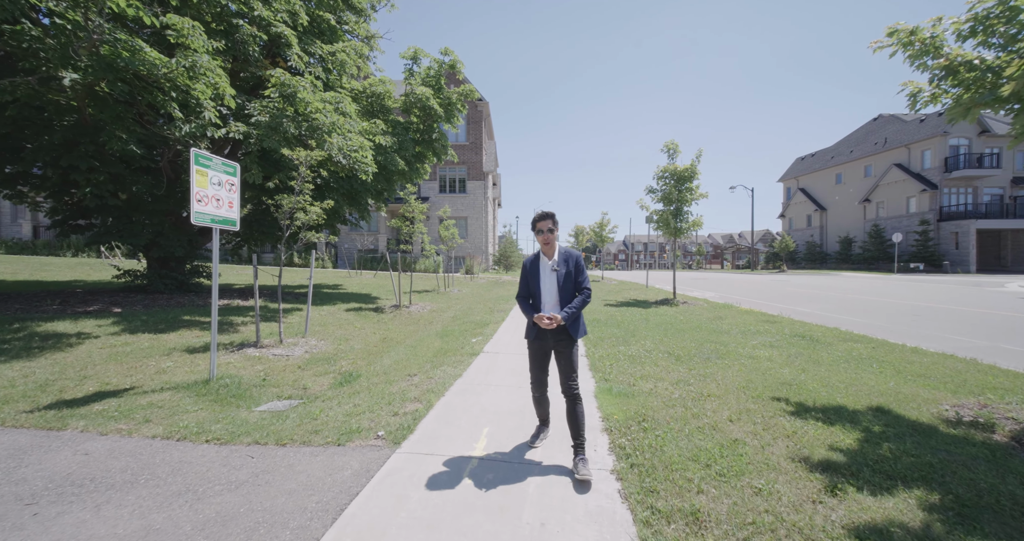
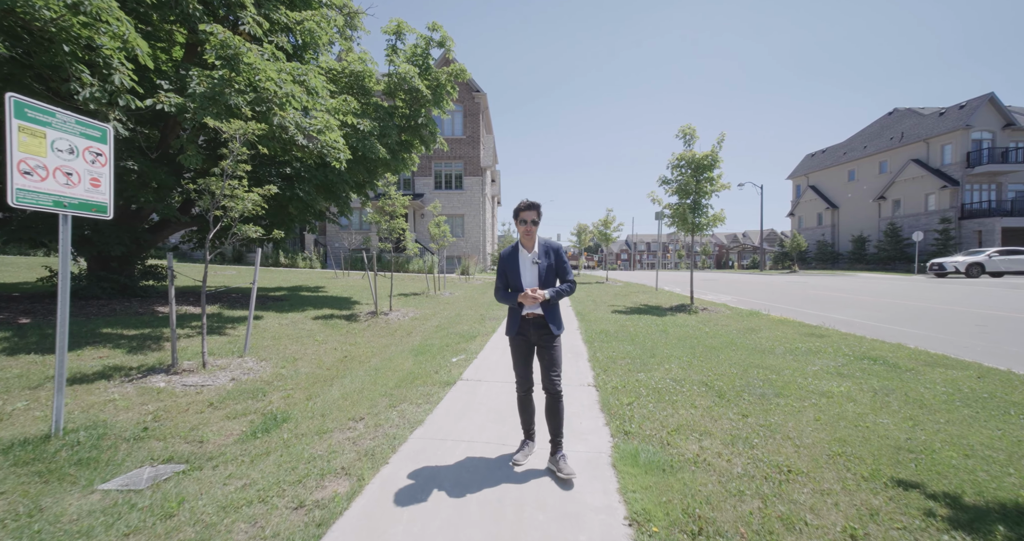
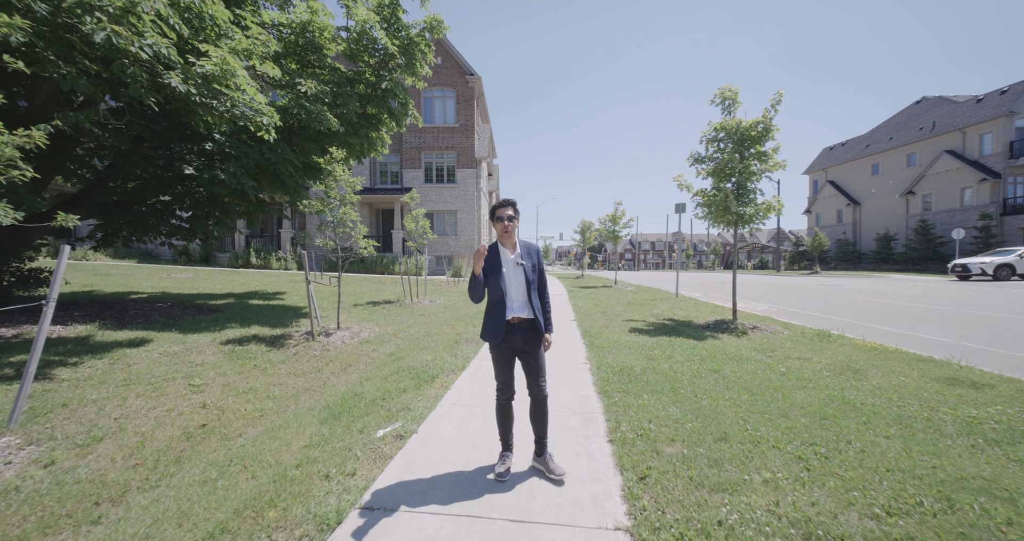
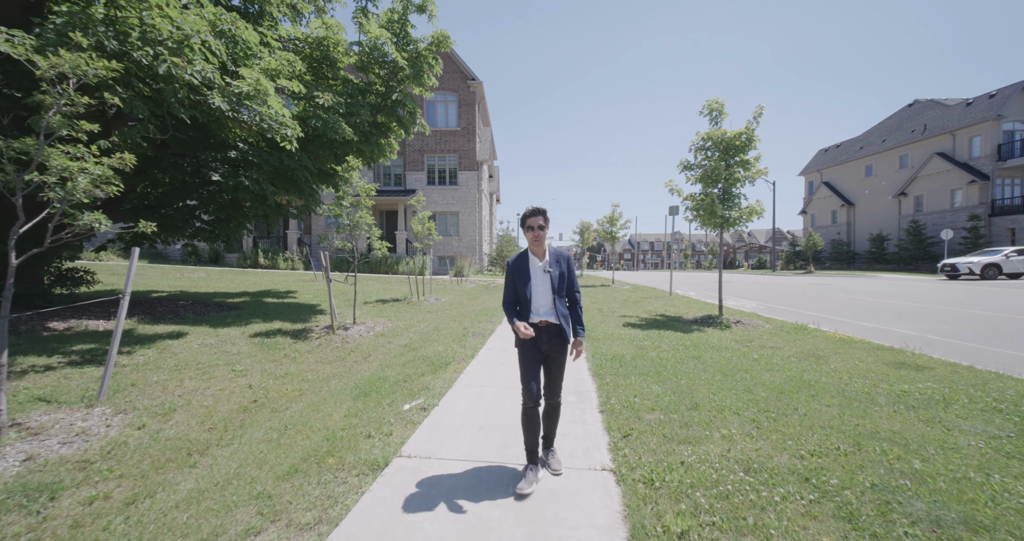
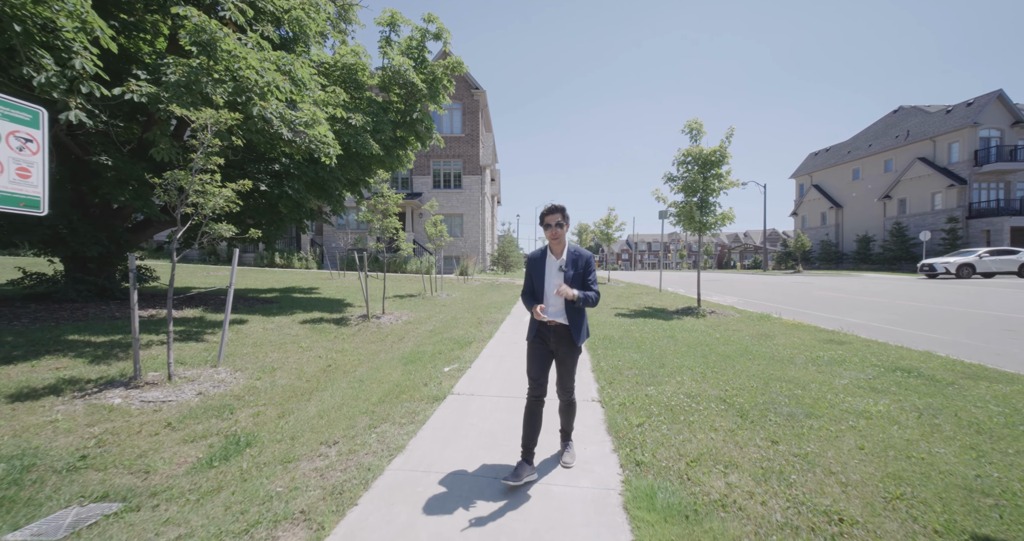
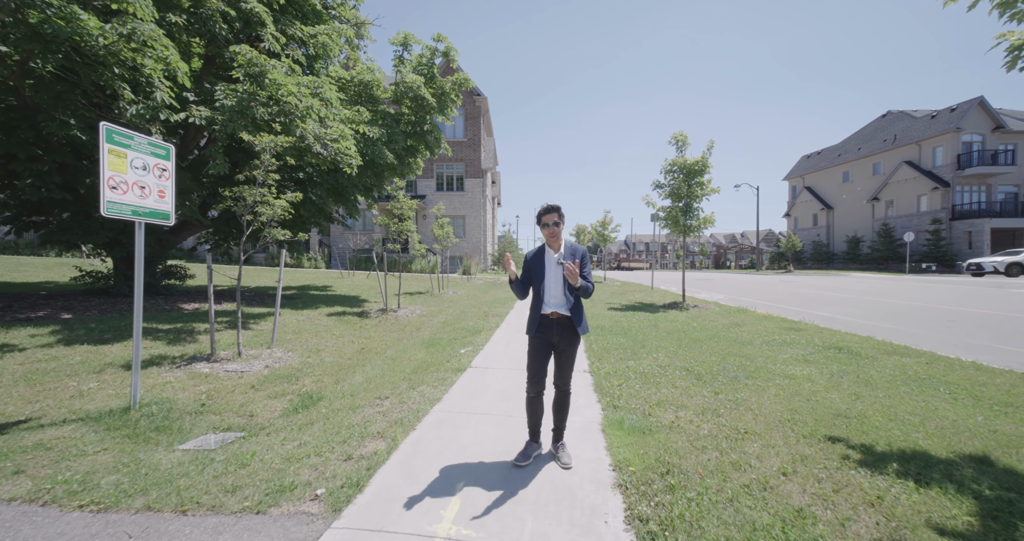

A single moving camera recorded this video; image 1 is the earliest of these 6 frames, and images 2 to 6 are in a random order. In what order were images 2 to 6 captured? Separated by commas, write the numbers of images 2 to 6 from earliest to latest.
6, 2, 5, 4, 3
